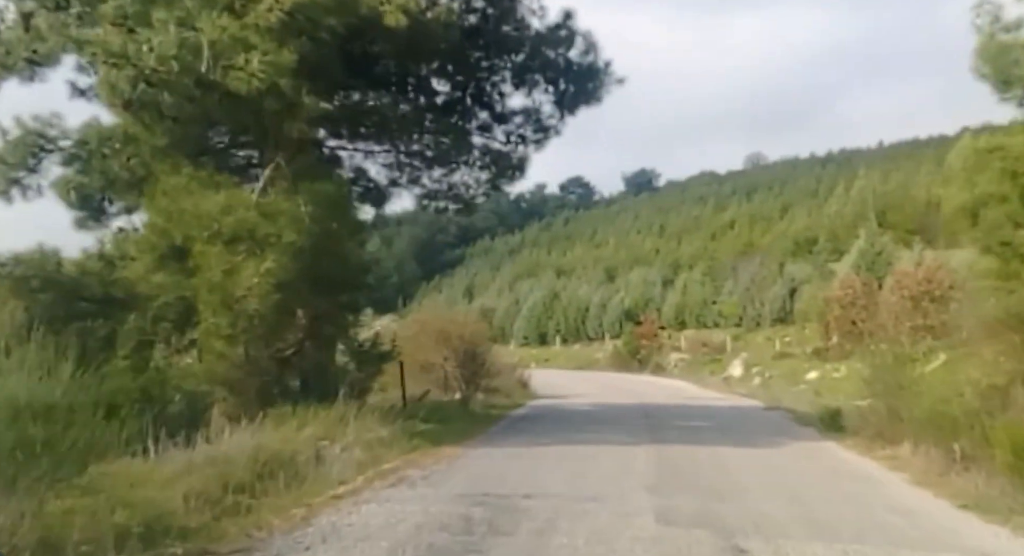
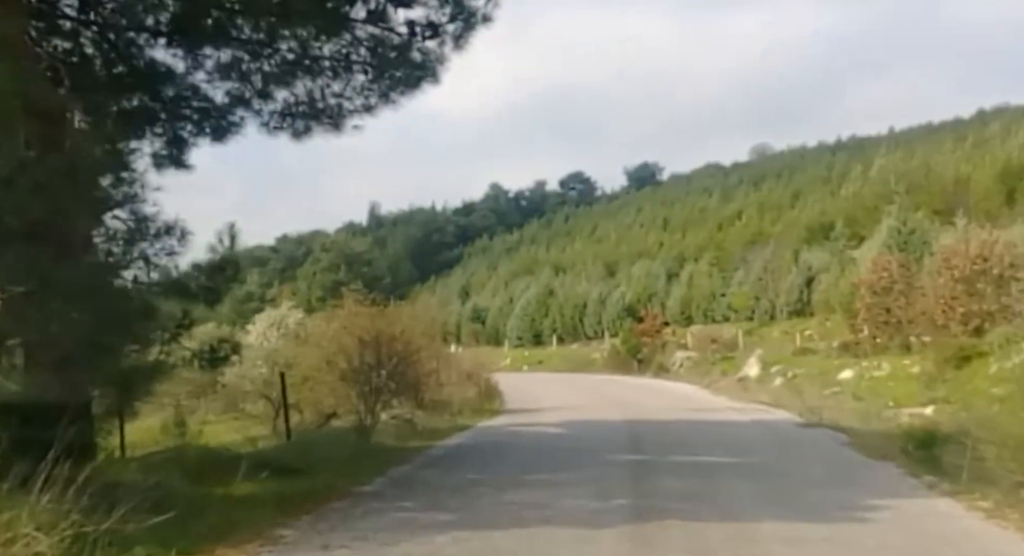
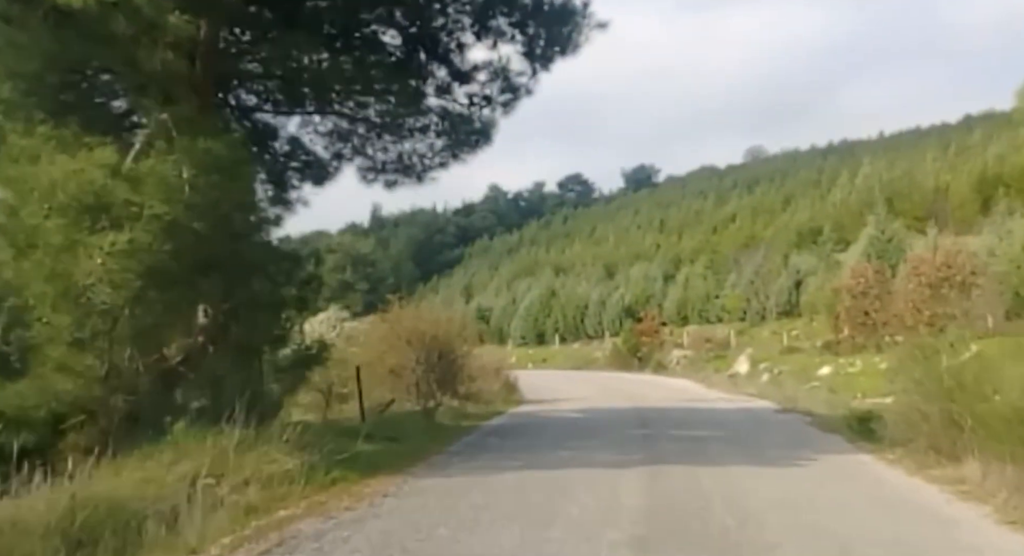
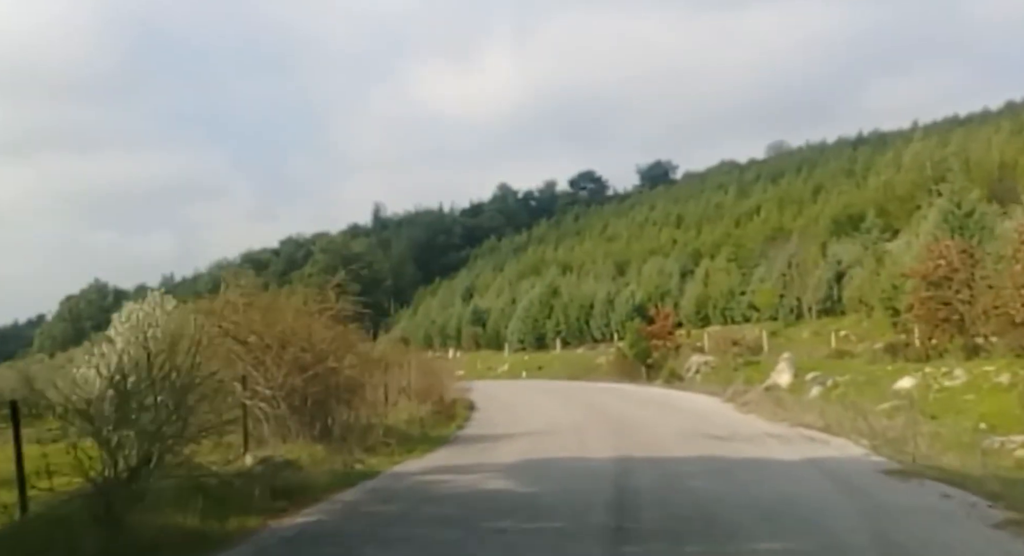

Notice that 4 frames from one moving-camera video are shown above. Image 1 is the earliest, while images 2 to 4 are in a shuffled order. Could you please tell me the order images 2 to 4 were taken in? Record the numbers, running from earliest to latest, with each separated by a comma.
3, 2, 4
